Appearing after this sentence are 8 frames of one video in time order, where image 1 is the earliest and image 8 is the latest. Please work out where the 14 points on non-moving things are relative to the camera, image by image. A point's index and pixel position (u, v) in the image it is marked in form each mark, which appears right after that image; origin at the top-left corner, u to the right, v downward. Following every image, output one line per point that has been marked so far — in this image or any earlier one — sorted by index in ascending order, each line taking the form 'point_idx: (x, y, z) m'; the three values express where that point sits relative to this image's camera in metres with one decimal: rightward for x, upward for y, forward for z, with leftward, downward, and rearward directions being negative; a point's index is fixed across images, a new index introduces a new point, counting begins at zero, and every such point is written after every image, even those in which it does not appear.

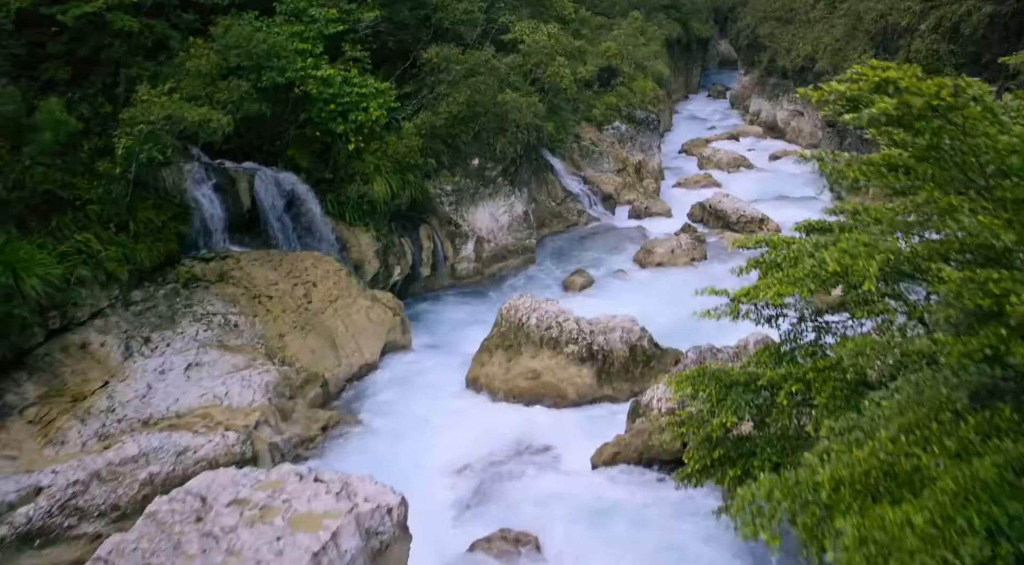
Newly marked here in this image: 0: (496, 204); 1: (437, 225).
0: (-0.4, +1.8, +17.9) m
1: (-1.7, +1.3, +17.0) m
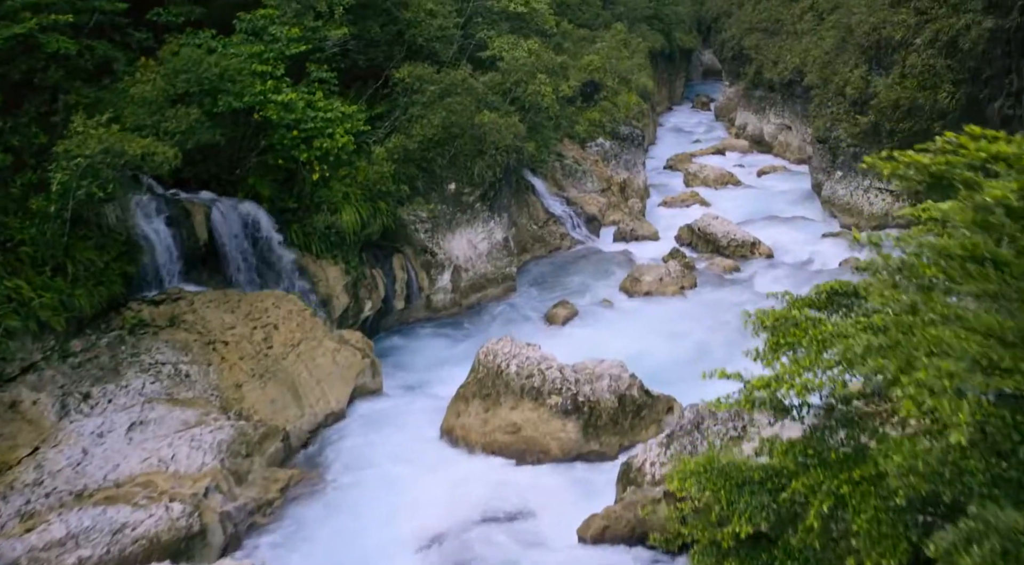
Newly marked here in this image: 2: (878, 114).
0: (-0.8, +1.1, +16.9) m
1: (-2.1, +0.6, +15.9) m
2: (+9.2, +4.2, +19.1) m
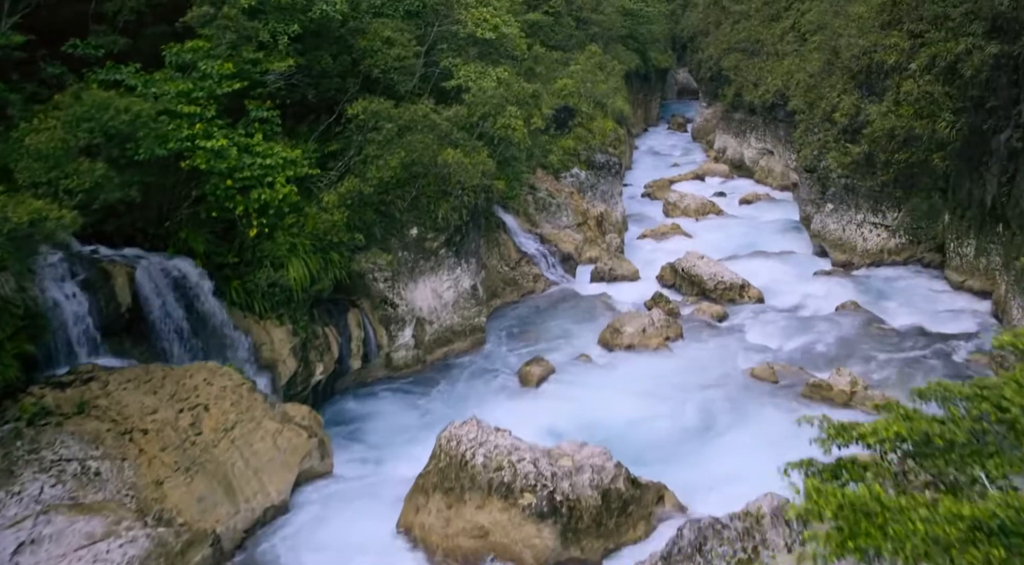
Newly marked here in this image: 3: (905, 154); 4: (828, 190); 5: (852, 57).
0: (-1.5, +0.1, +15.4) m
1: (-2.7, -0.5, +14.3) m
2: (+8.4, +3.2, +17.9) m
3: (+8.8, +2.9, +17.3) m
4: (+8.1, +2.3, +19.6) m
5: (+8.9, +5.9, +19.9) m
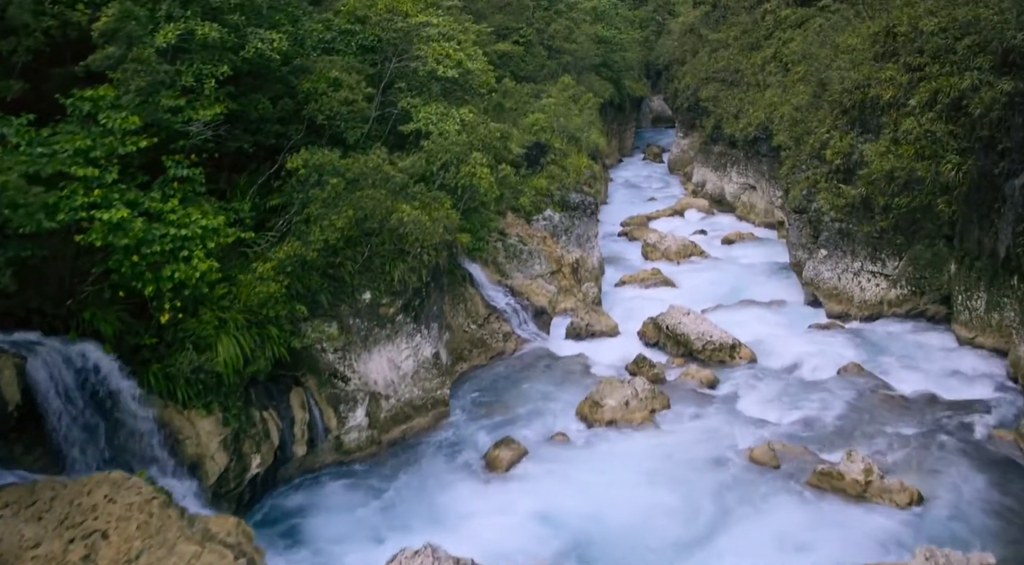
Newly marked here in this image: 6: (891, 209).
0: (-2.0, -1.1, +13.6) m
1: (-3.2, -1.7, +12.5) m
2: (+7.7, +2.1, +16.6) m
3: (+8.1, +1.7, +15.9) m
4: (+7.3, +1.1, +18.2) m
5: (+8.0, +4.7, +18.6) m
6: (+8.0, +1.6, +16.2) m
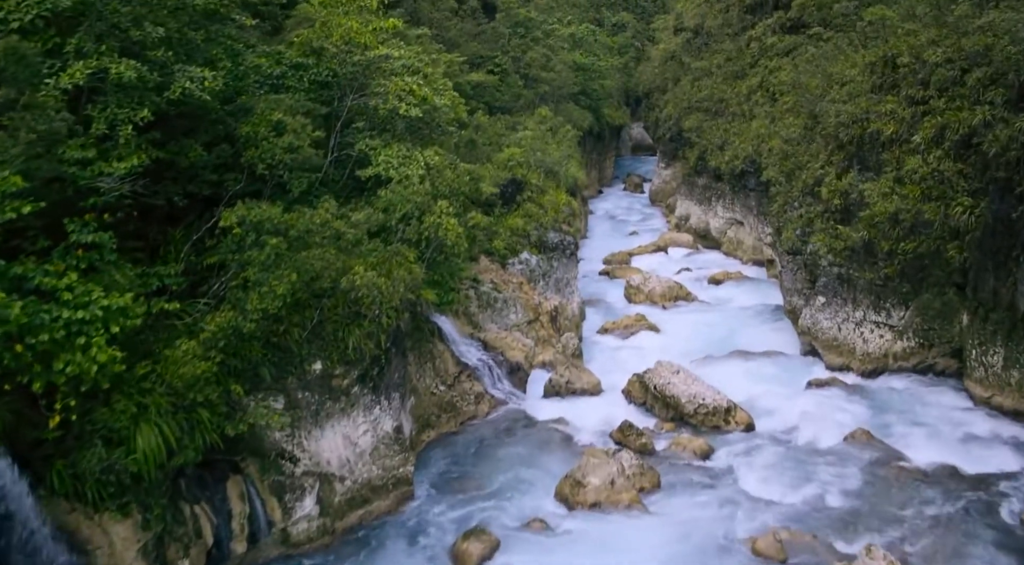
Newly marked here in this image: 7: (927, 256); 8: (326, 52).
0: (-2.5, -2.2, +12.0) m
1: (-3.6, -2.7, +10.9) m
2: (+7.2, +1.1, +15.3) m
3: (+7.6, +0.7, +14.7) m
4: (+6.7, +0.1, +16.9) m
5: (+7.4, +3.6, +17.4) m
6: (+7.5, +0.5, +15.0) m
7: (+7.9, +0.5, +14.6) m
8: (-3.2, +4.0, +13.2) m
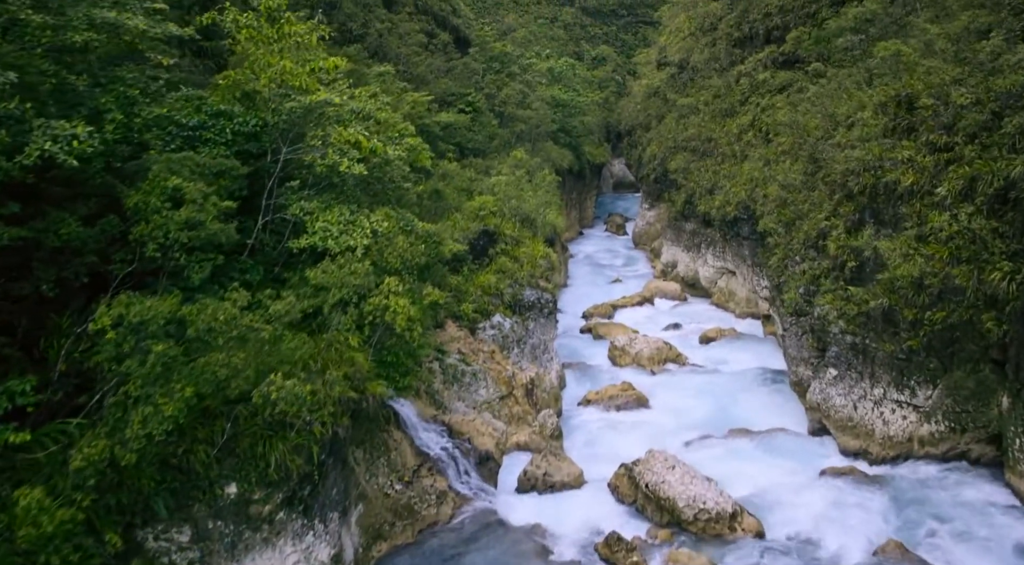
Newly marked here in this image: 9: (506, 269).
0: (-2.9, -3.4, +9.8) m
1: (-4.1, -3.9, +8.6) m
2: (+6.6, -0.2, +13.3) m
3: (+7.1, -0.5, +12.7) m
4: (+6.1, -1.3, +14.9) m
5: (+6.8, +2.2, +15.5) m
6: (+6.9, -0.7, +13.0) m
7: (+7.3, -0.7, +12.6) m
8: (-3.7, +2.7, +11.2) m
9: (-0.1, +0.3, +18.2) m
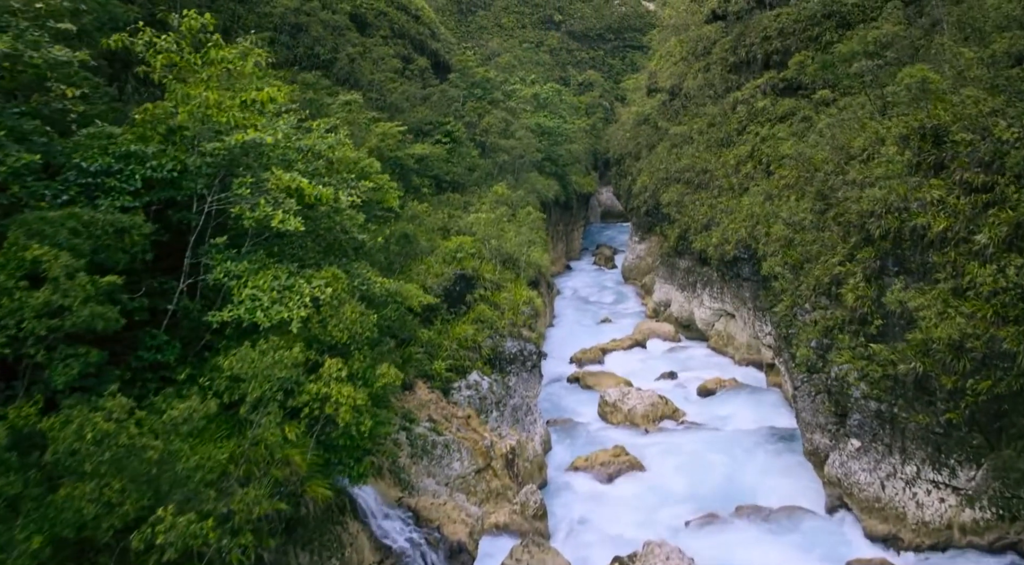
0: (-3.2, -4.3, +7.7) m
1: (-4.3, -4.8, +6.5) m
2: (+6.2, -1.1, +11.6) m
3: (+6.7, -1.4, +10.9) m
4: (+5.7, -2.3, +13.0) m
5: (+6.4, +1.2, +13.8) m
6: (+6.6, -1.6, +11.2) m
7: (+7.0, -1.6, +10.8) m
8: (-4.1, +1.8, +9.3) m
9: (-0.6, -0.8, +16.3) m
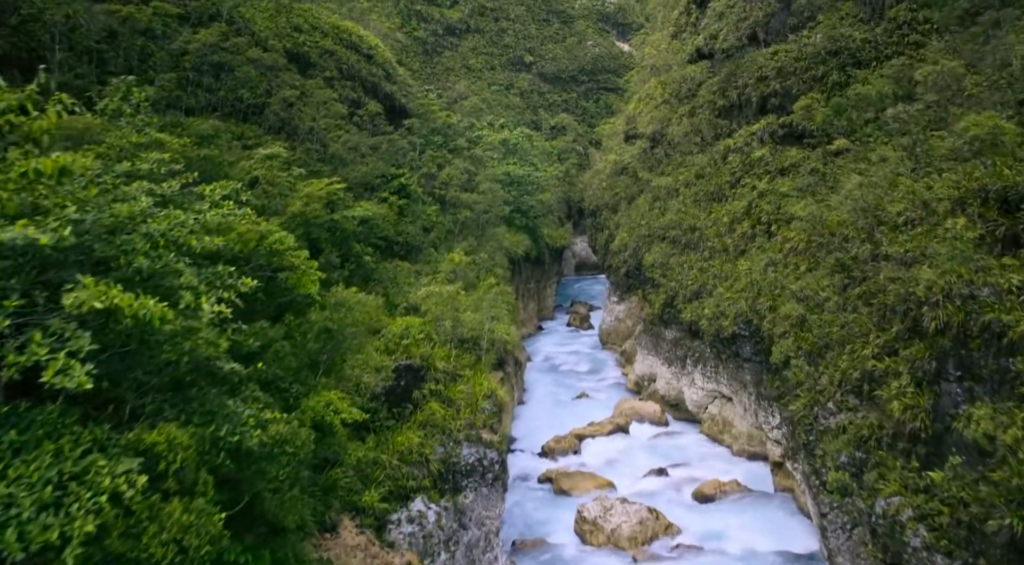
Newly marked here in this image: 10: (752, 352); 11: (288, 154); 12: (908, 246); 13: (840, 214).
0: (-3.7, -5.5, +4.2) m
1: (-4.8, -6.0, +2.9) m
2: (+5.6, -2.5, +8.4) m
3: (+6.1, -2.7, +7.8) m
4: (+5.1, -3.7, +9.9) m
5: (+5.6, -0.2, +10.8) m
6: (+6.0, -3.0, +8.1) m
7: (+6.4, -3.0, +7.7) m
8: (-4.6, +0.4, +6.0) m
9: (-1.3, -2.5, +13.0) m
10: (+5.1, -1.5, +16.0) m
11: (-4.8, +2.8, +16.7) m
12: (+6.0, +0.6, +11.6) m
13: (+6.0, +1.2, +14.1) m
